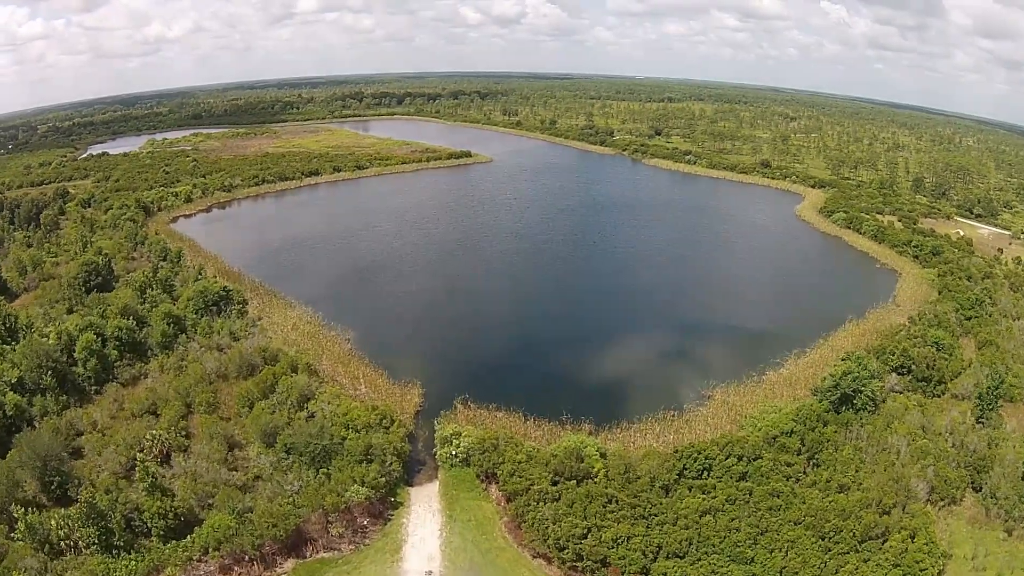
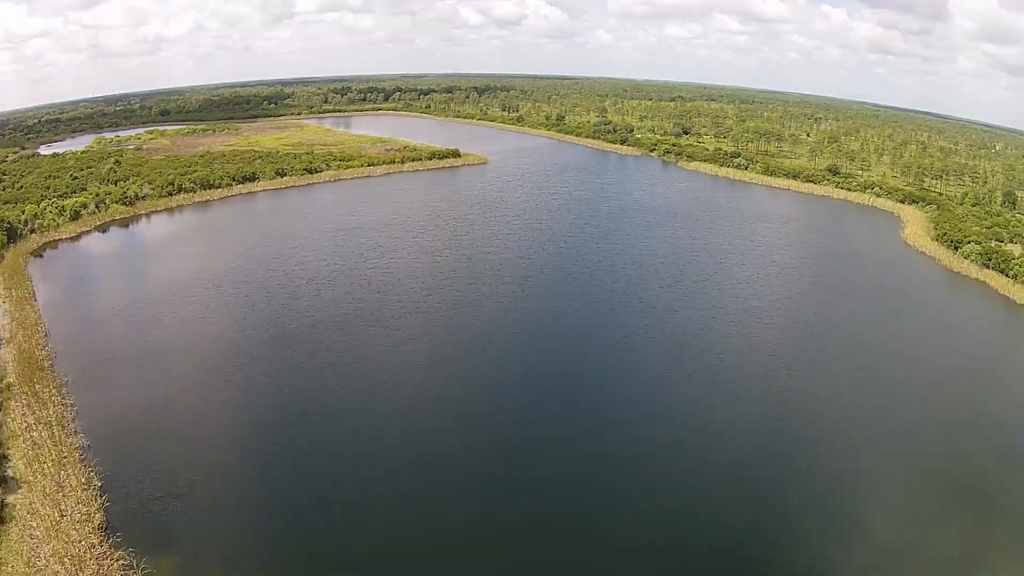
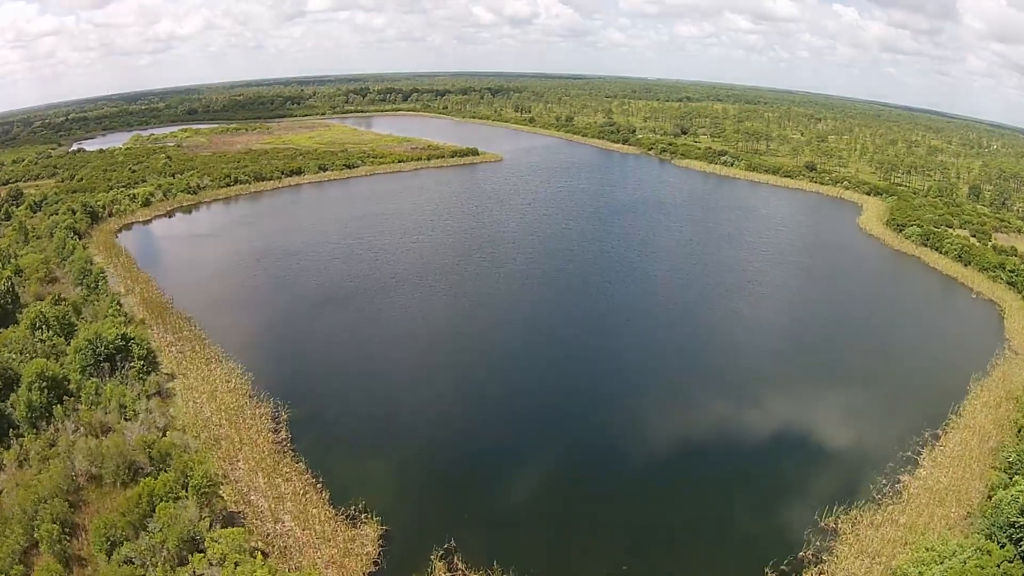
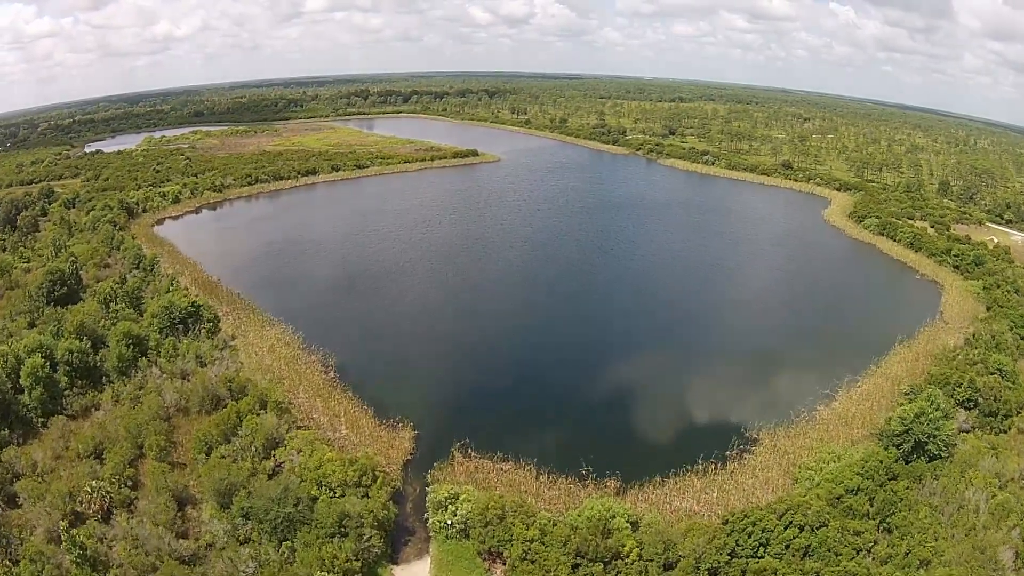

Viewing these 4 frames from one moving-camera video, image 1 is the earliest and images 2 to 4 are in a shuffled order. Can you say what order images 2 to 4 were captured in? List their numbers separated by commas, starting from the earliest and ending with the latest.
4, 3, 2
